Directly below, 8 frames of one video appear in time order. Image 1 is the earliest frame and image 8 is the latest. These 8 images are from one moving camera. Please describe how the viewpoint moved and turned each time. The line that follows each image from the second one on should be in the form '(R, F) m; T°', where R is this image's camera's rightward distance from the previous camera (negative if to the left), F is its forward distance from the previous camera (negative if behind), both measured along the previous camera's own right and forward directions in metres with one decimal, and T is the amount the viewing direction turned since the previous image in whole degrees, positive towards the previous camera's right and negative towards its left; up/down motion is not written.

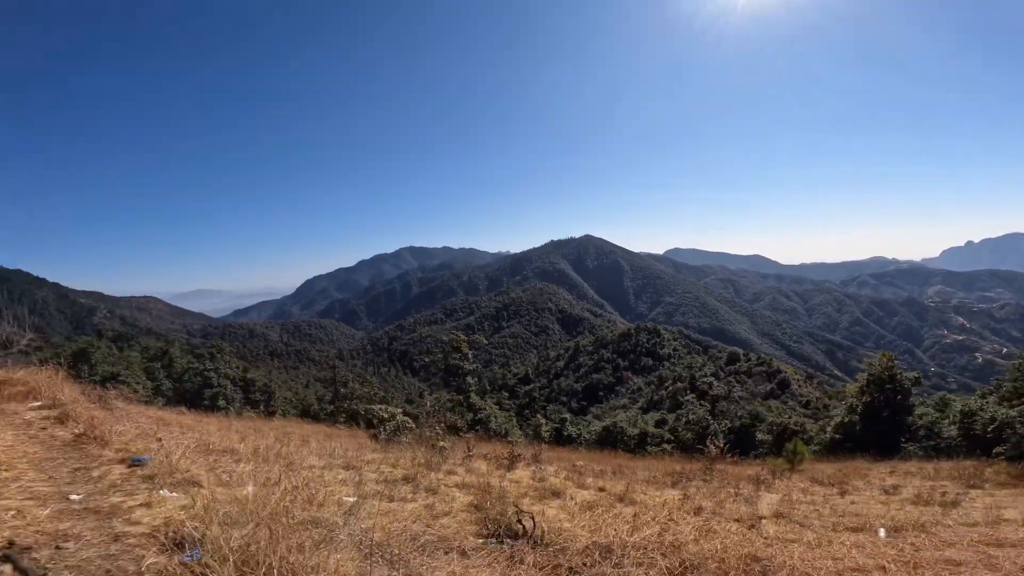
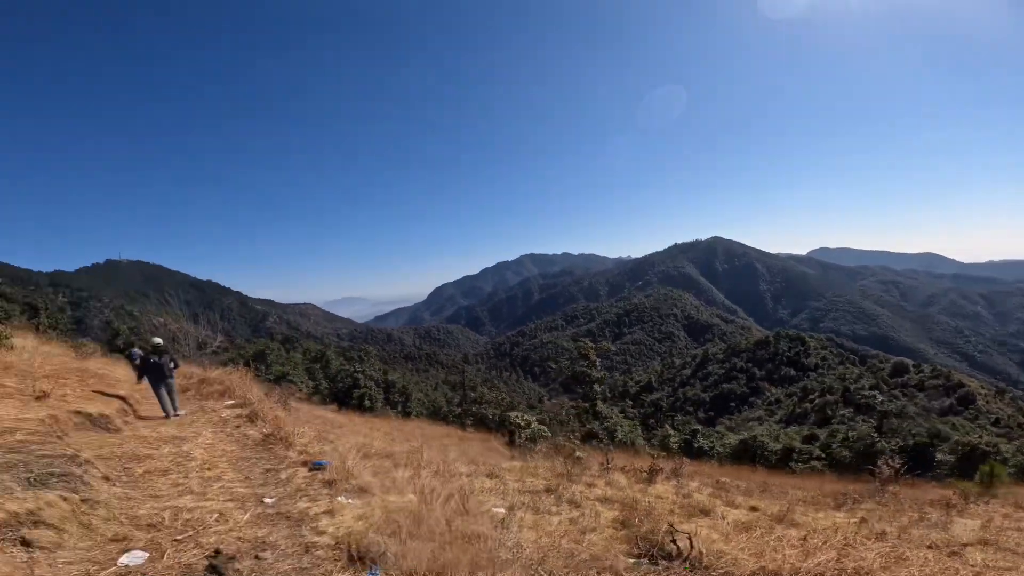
(-1.7, +1.4) m; -14°
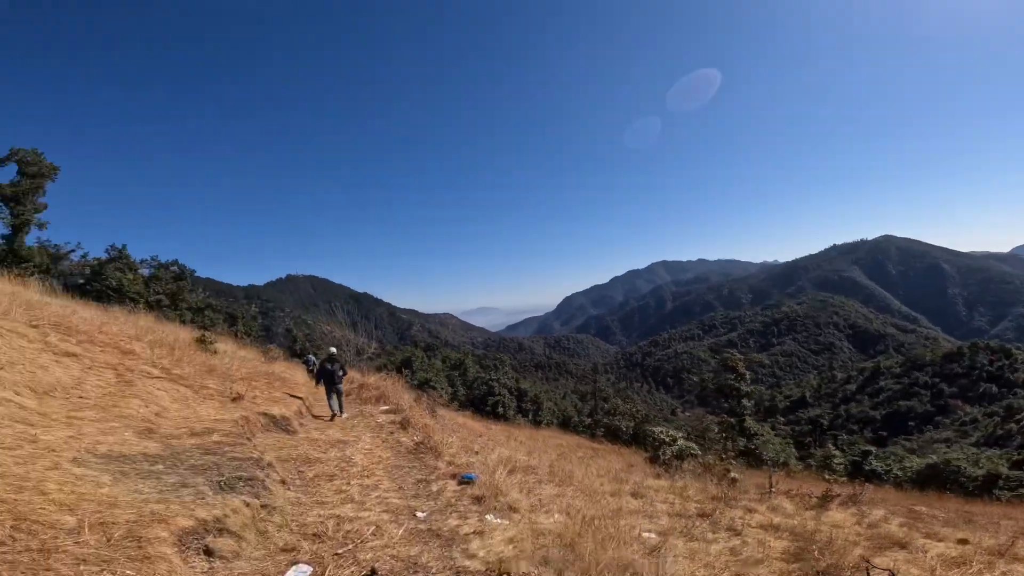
(-0.5, +0.8) m; -16°
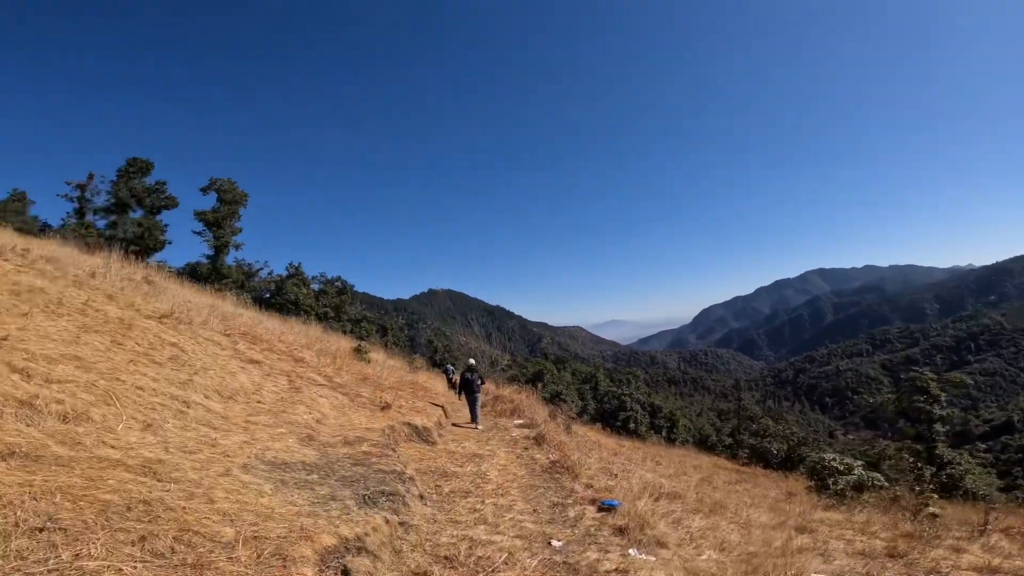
(-0.2, +0.5) m; -16°
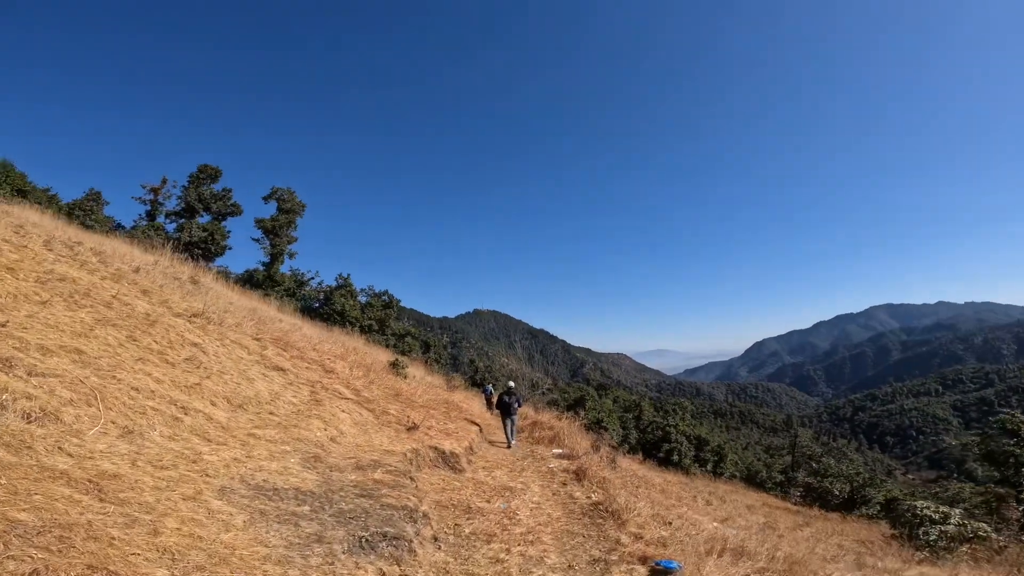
(0.0, +0.8) m; -6°
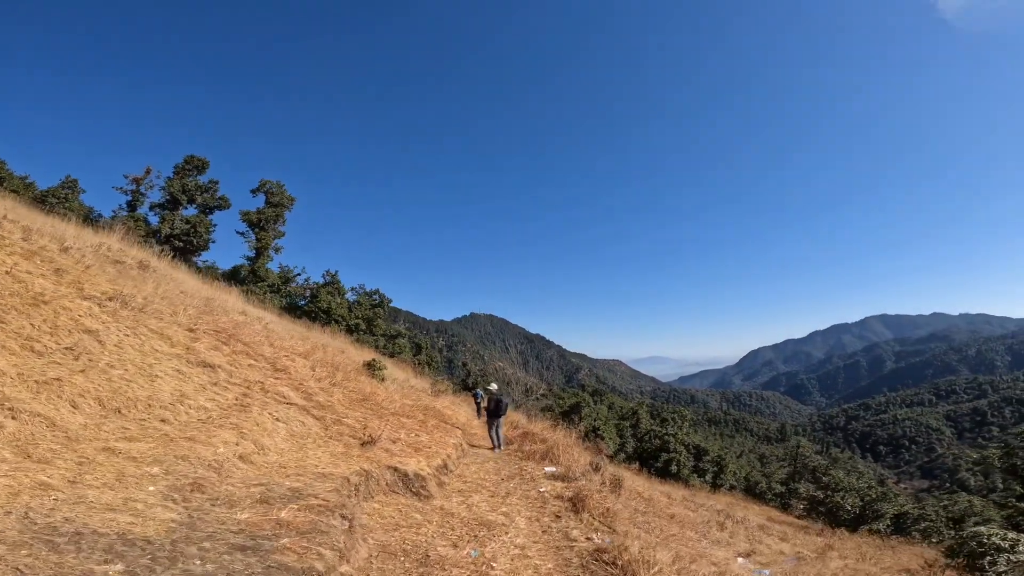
(+0.2, +1.4) m; 0°
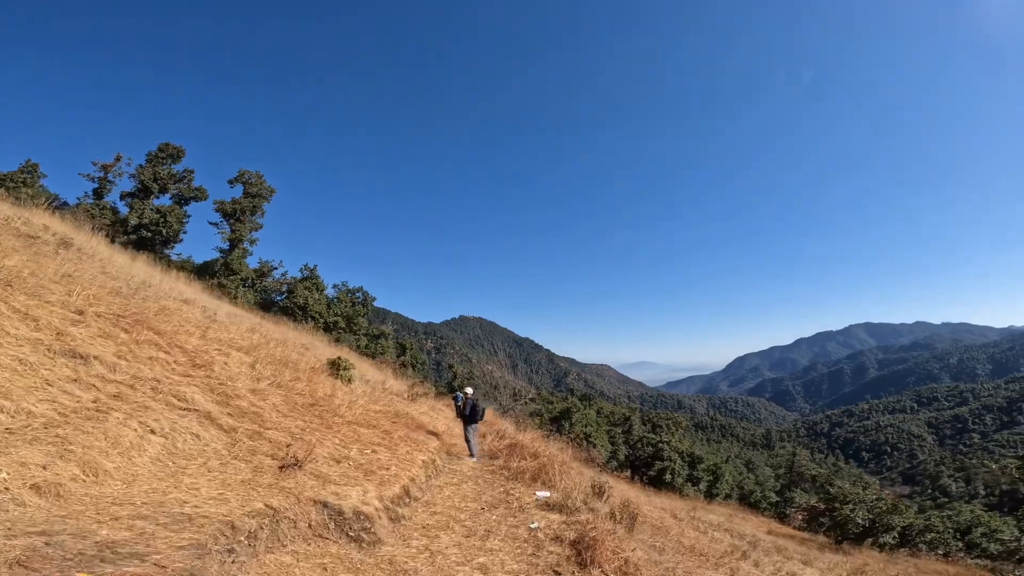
(+0.1, +1.5) m; +1°
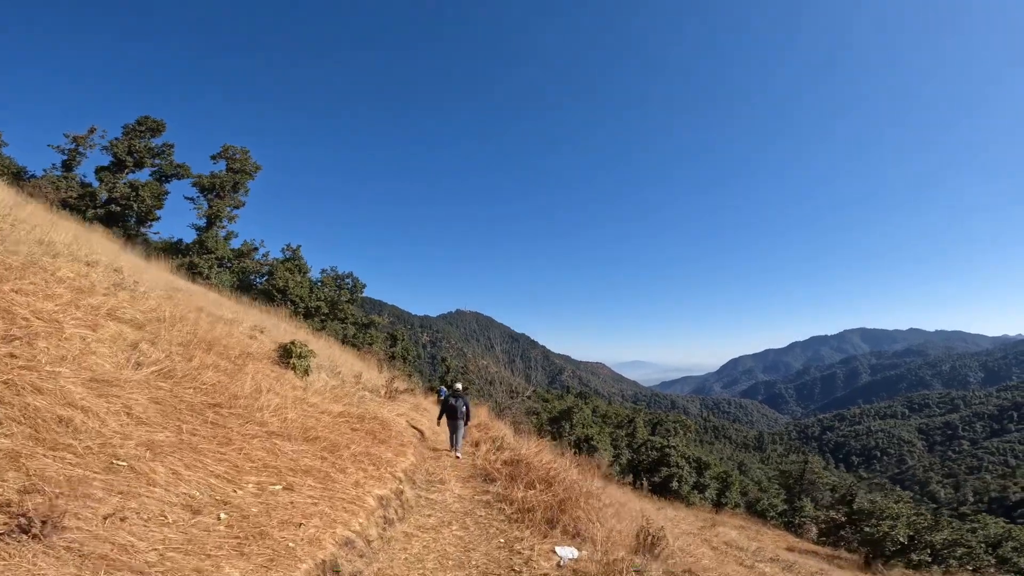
(-0.1, +2.2) m; 0°
